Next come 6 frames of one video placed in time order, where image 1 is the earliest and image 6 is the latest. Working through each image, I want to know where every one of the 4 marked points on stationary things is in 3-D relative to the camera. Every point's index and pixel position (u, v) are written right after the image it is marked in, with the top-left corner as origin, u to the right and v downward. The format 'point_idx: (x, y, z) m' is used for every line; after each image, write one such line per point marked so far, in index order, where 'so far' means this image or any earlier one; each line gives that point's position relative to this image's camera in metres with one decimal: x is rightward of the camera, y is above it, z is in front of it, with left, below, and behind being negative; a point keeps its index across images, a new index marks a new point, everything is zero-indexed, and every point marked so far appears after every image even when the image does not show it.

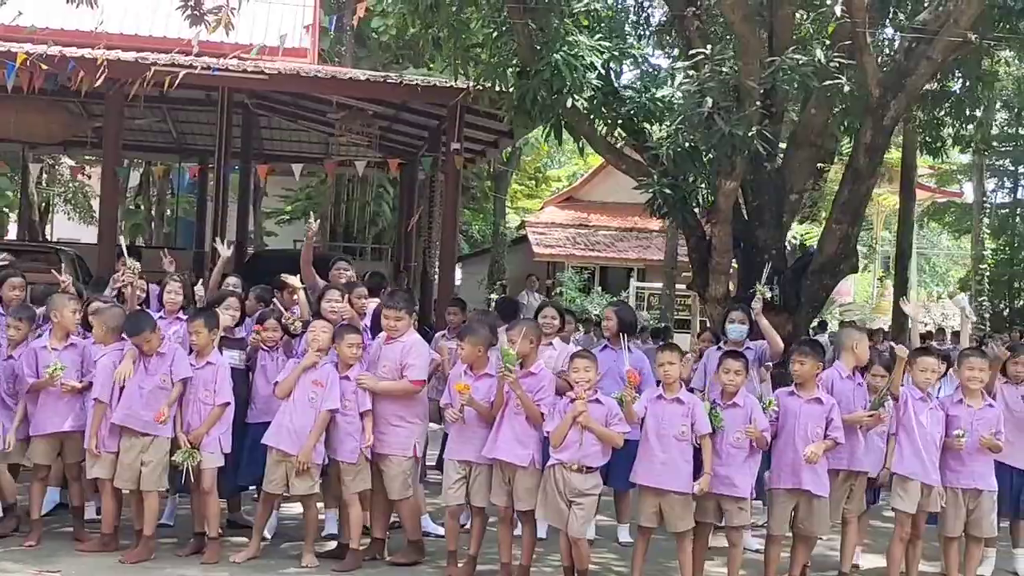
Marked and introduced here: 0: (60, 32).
0: (-3.2, +1.8, +8.8) m
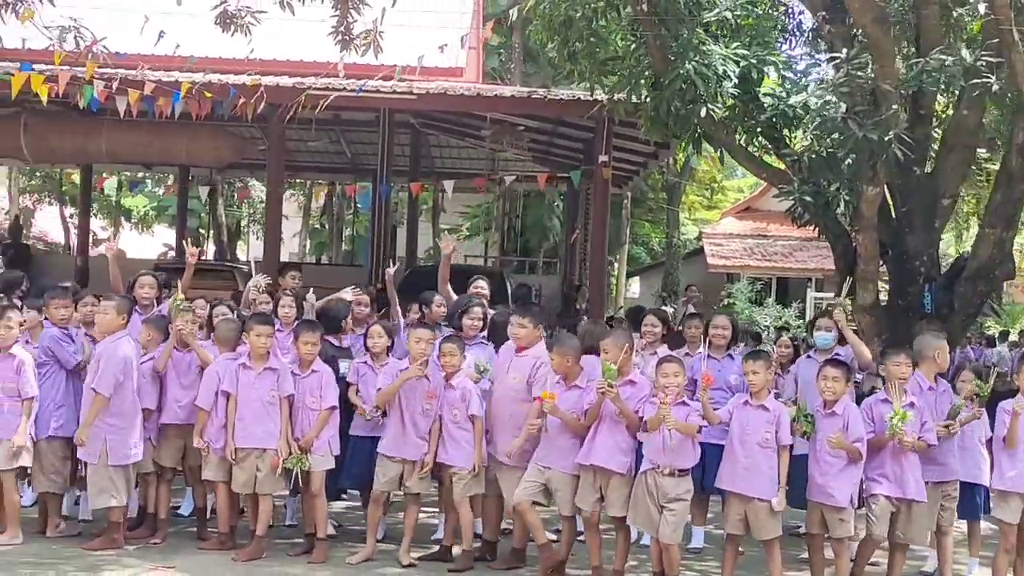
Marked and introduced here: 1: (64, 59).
0: (-2.2, +1.7, +9.3) m
1: (-3.1, +1.6, +8.7) m
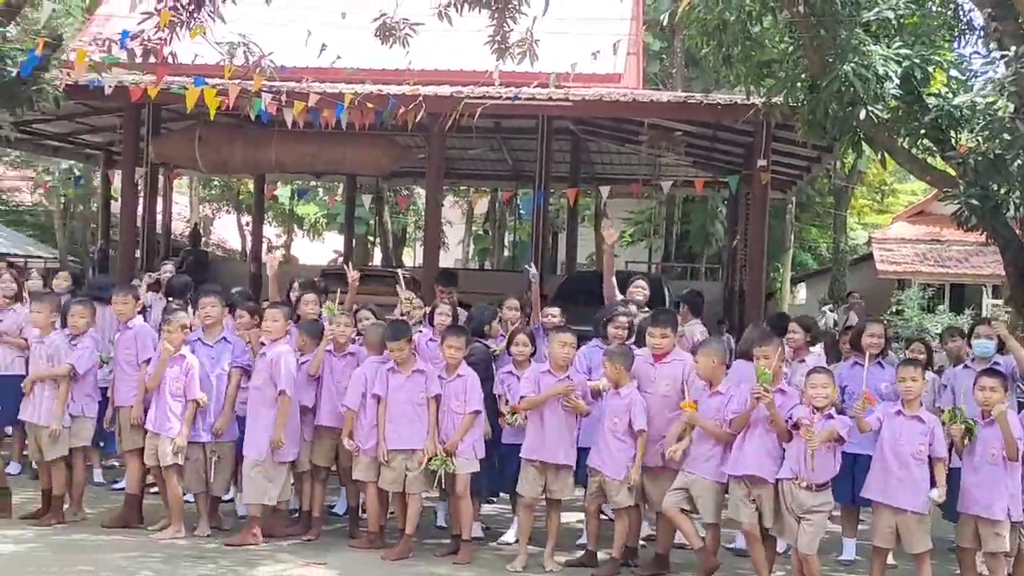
0: (-1.0, +1.6, +9.5) m
1: (-2.0, +1.5, +9.1) m
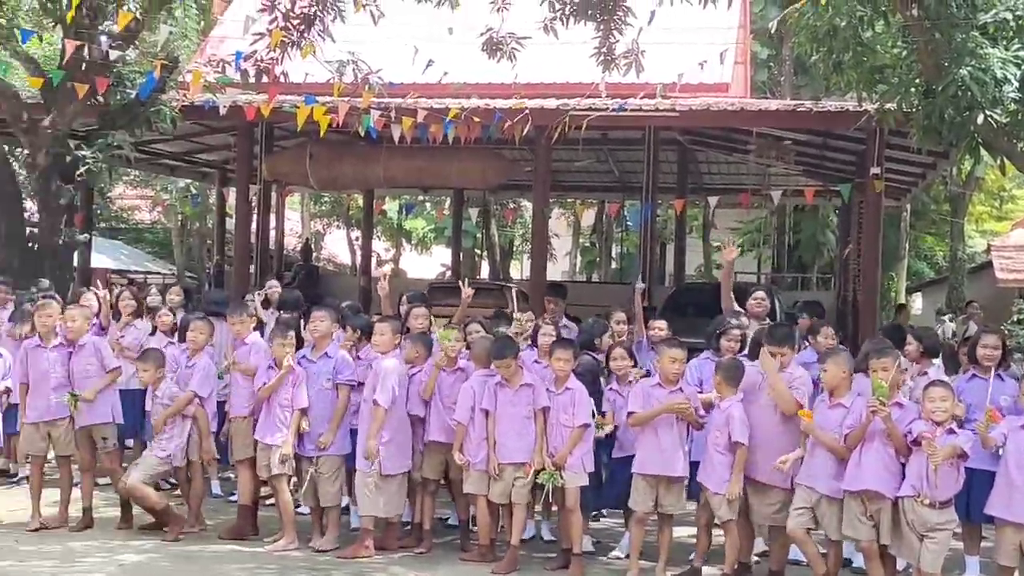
0: (-0.2, +1.5, +9.6) m
1: (-1.2, +1.4, +9.2) m
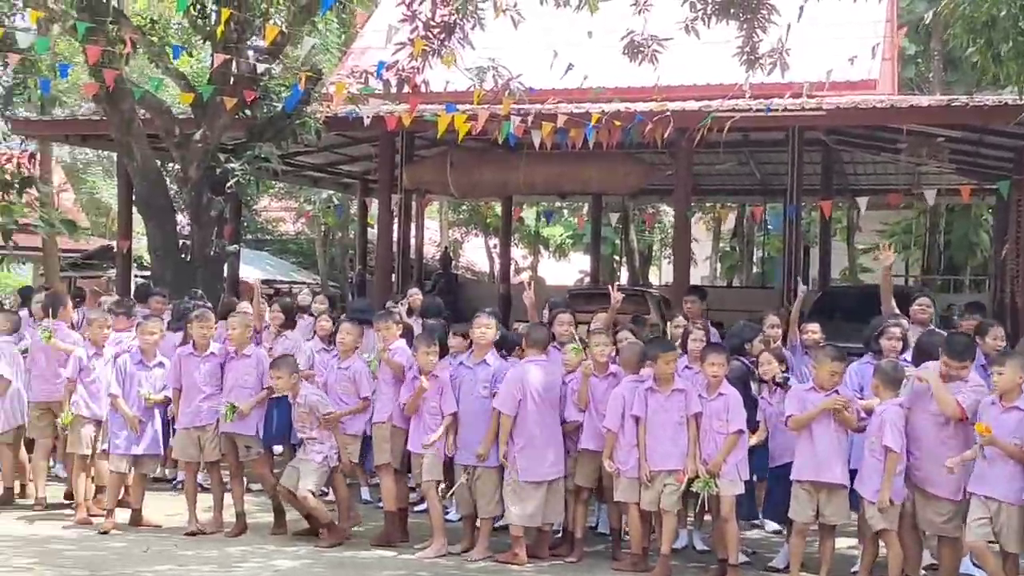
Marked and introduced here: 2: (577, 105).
0: (+0.8, +1.5, +9.5) m
1: (-0.2, +1.4, +9.2) m
2: (+0.5, +1.3, +9.2) m
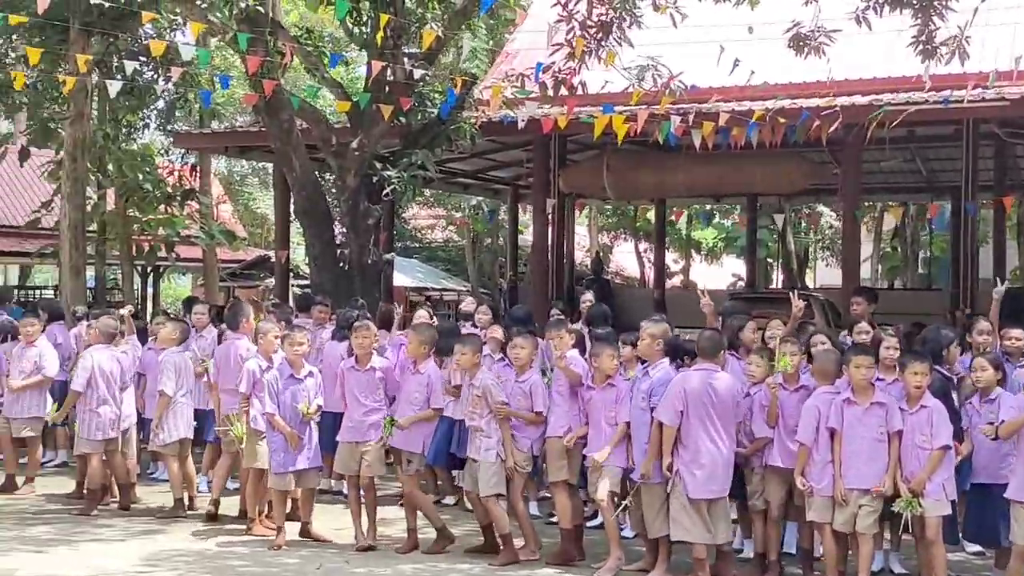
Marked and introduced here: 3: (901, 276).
0: (+2.0, +1.5, +9.1) m
1: (+0.9, +1.3, +9.0) m
2: (+1.6, +1.3, +8.8) m
3: (+5.5, +0.2, +17.8) m
